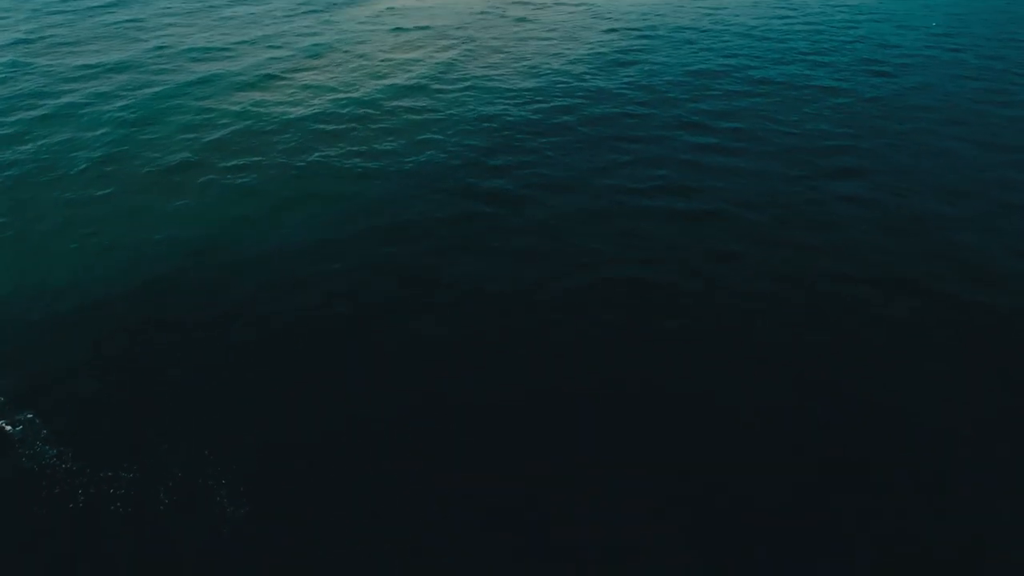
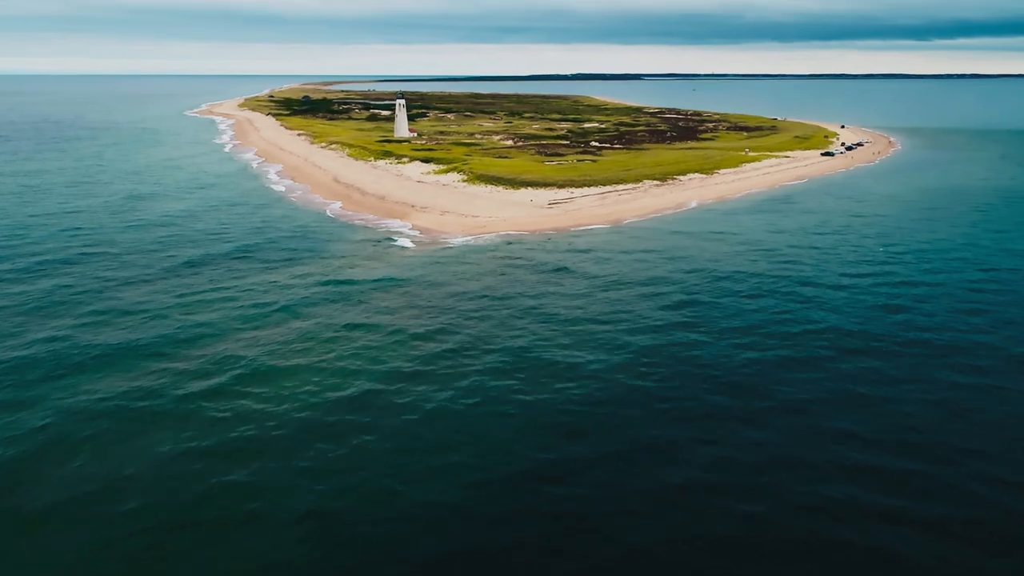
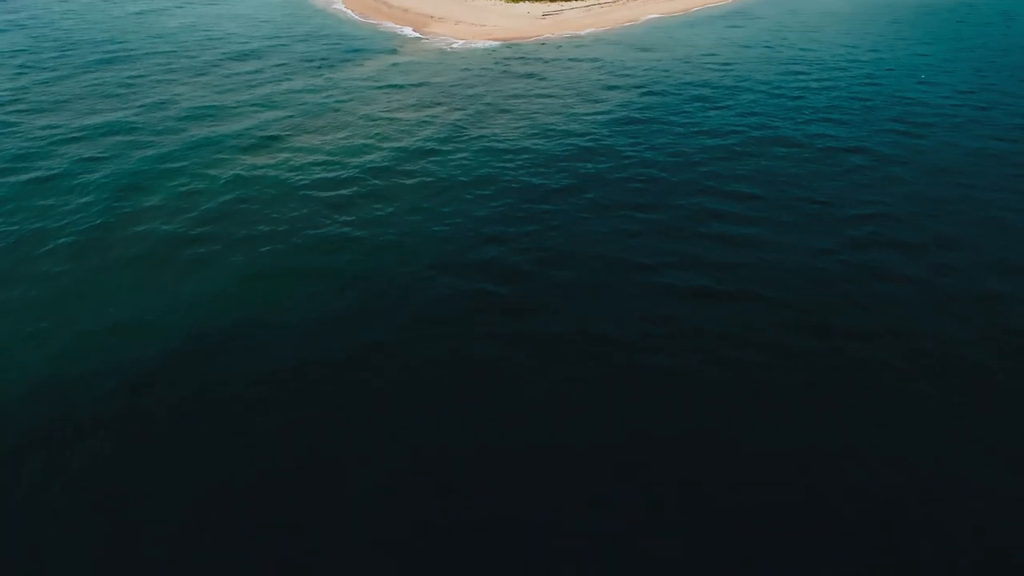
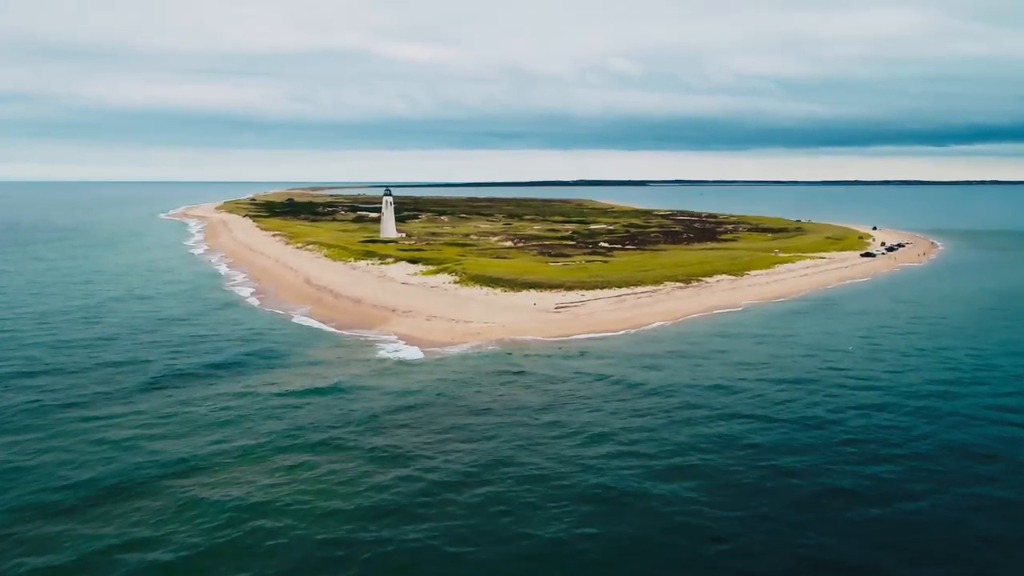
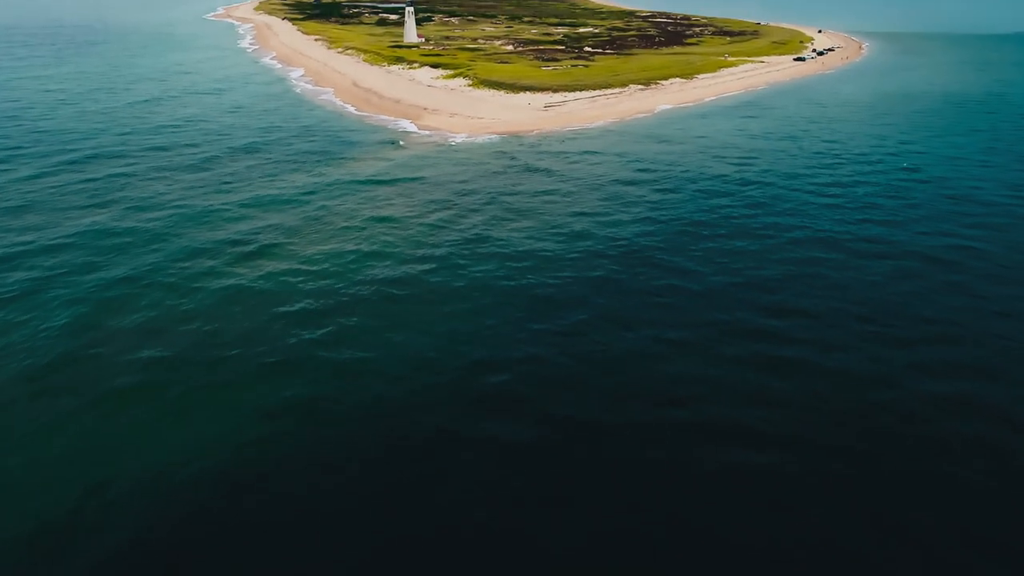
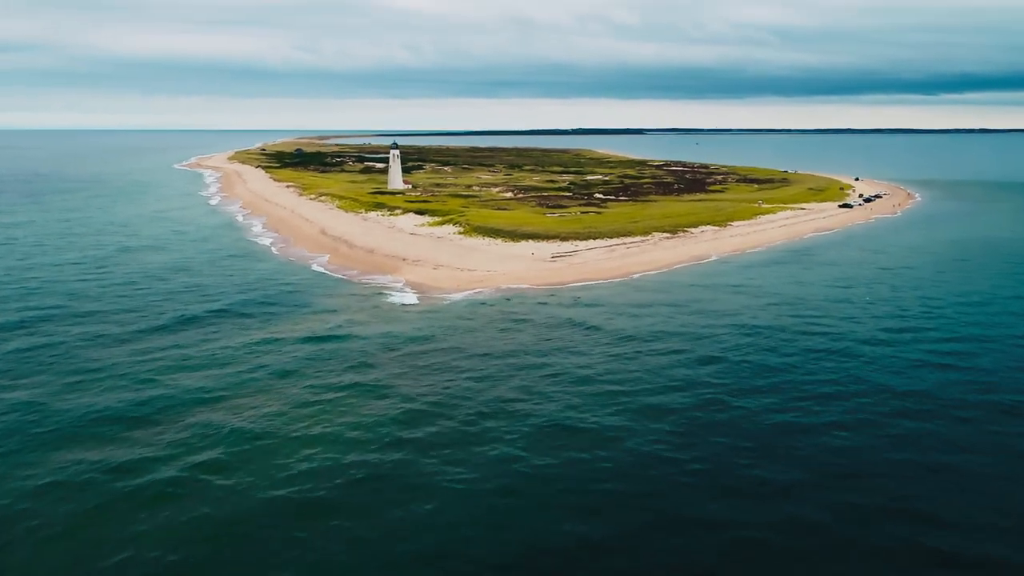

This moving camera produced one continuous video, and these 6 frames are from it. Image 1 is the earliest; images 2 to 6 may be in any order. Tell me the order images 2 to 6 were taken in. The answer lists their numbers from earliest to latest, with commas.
3, 5, 2, 6, 4
